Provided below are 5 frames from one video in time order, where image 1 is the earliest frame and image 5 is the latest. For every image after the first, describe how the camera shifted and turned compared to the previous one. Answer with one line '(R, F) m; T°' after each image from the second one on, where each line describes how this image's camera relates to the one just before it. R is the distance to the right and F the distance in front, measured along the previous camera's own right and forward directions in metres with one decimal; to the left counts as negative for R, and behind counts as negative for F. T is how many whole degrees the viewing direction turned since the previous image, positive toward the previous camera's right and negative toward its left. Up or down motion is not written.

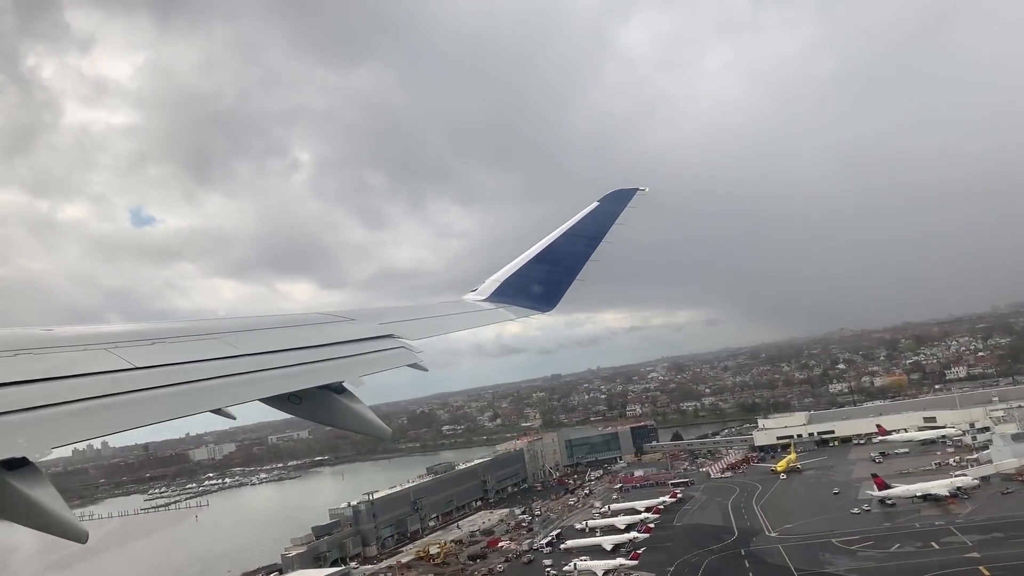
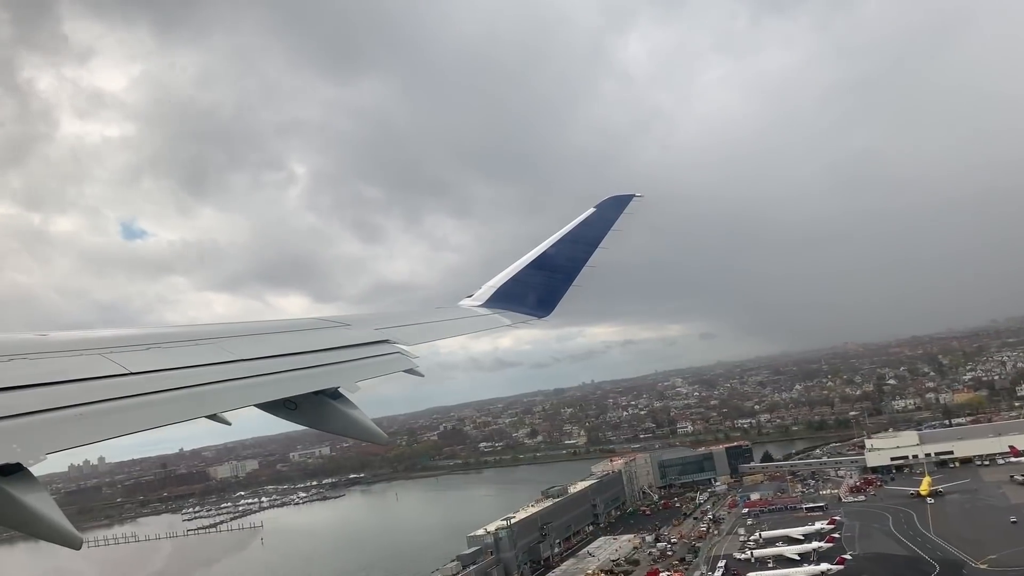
(-0.8, +0.1) m; +1°
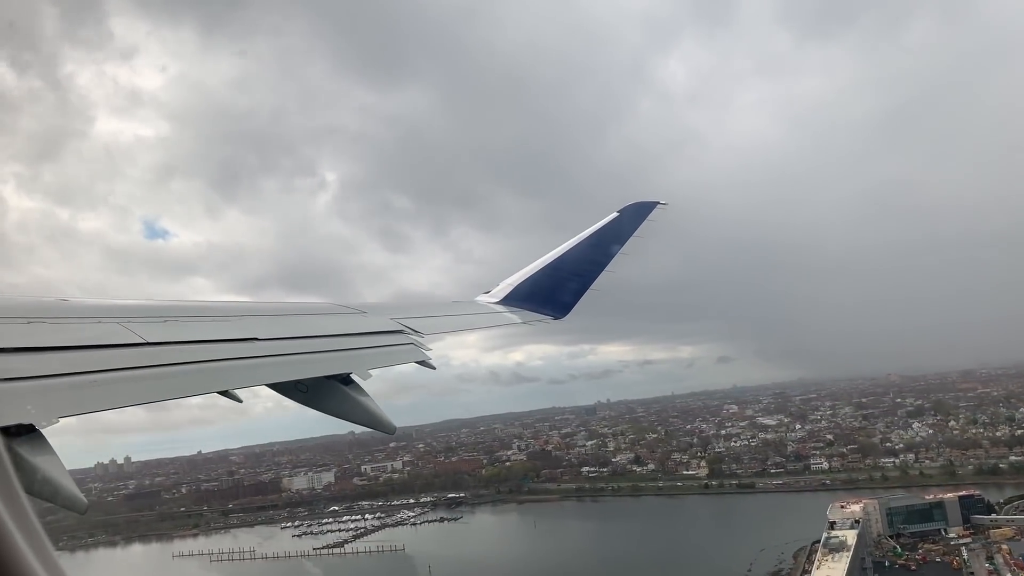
(-1.6, +0.2) m; -1°
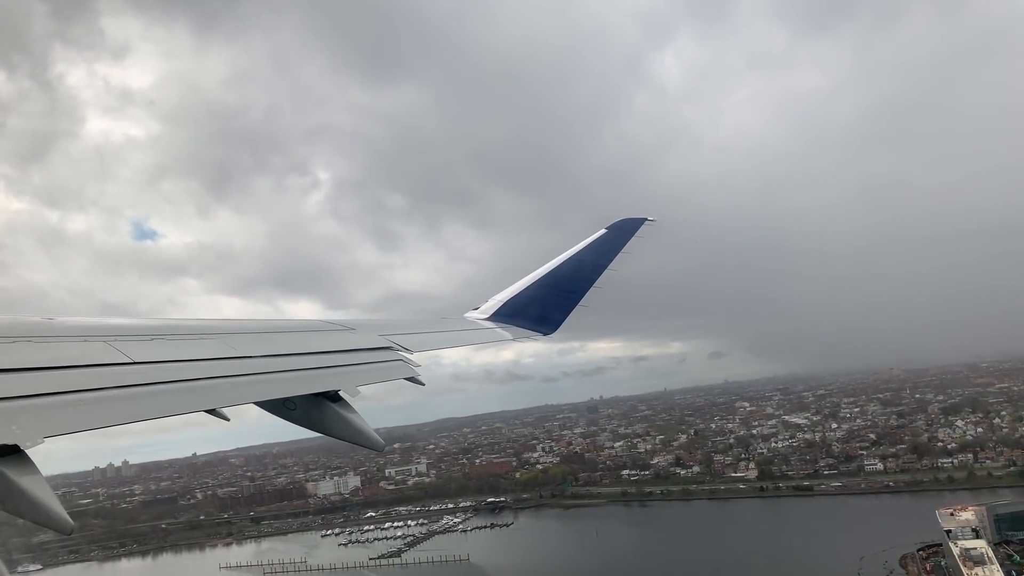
(-0.8, +0.2) m; +1°
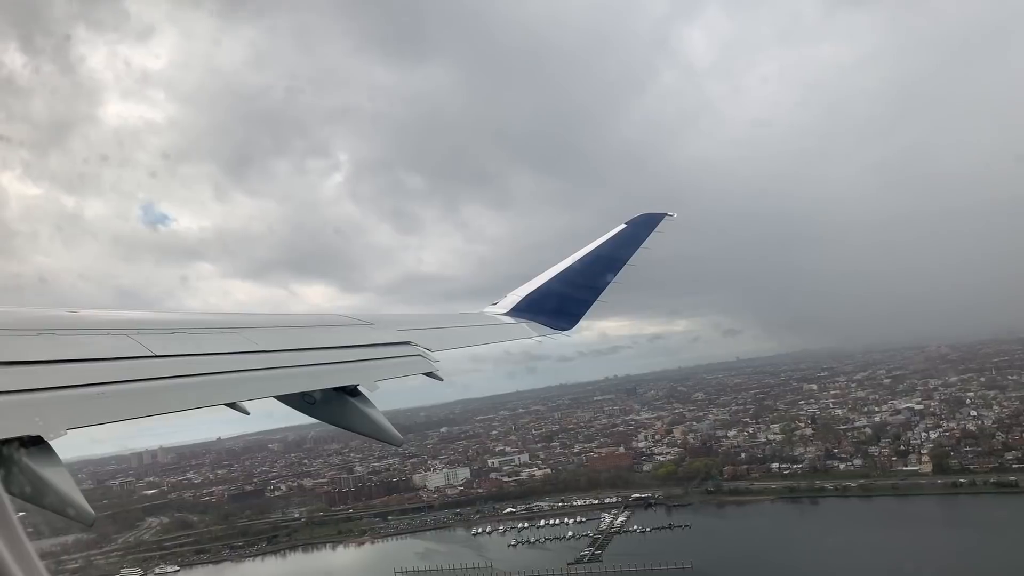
(-2.2, +0.3) m; 0°
